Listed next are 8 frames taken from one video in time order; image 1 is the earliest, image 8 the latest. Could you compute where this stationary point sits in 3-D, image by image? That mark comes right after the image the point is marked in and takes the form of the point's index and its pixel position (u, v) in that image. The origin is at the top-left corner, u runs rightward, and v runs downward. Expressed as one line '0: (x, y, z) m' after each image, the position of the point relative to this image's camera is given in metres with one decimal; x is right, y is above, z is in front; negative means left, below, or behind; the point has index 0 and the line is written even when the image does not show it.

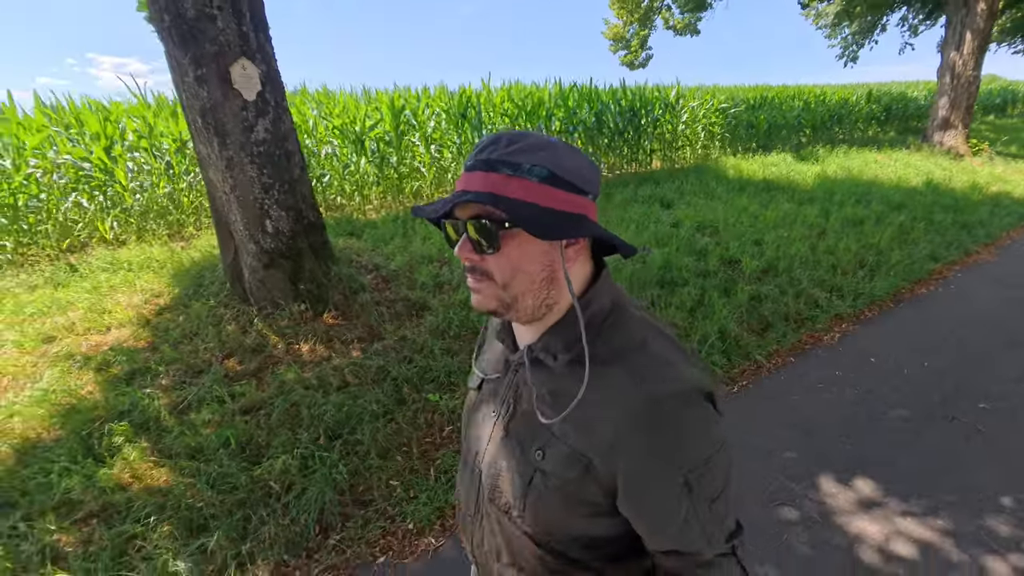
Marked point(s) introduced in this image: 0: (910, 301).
0: (+4.5, -0.1, +5.5) m
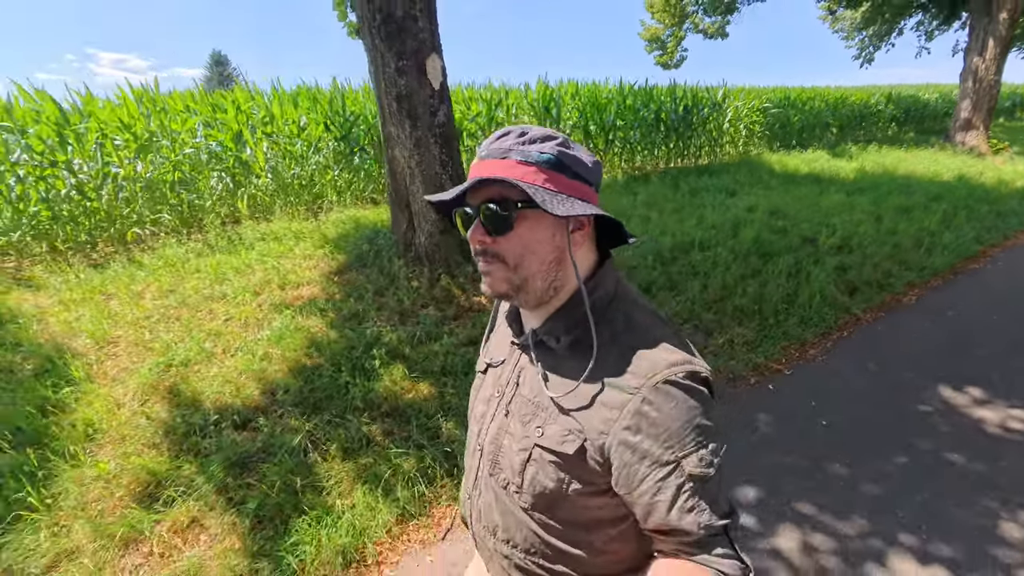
0: (+5.9, +0.2, +6.2) m
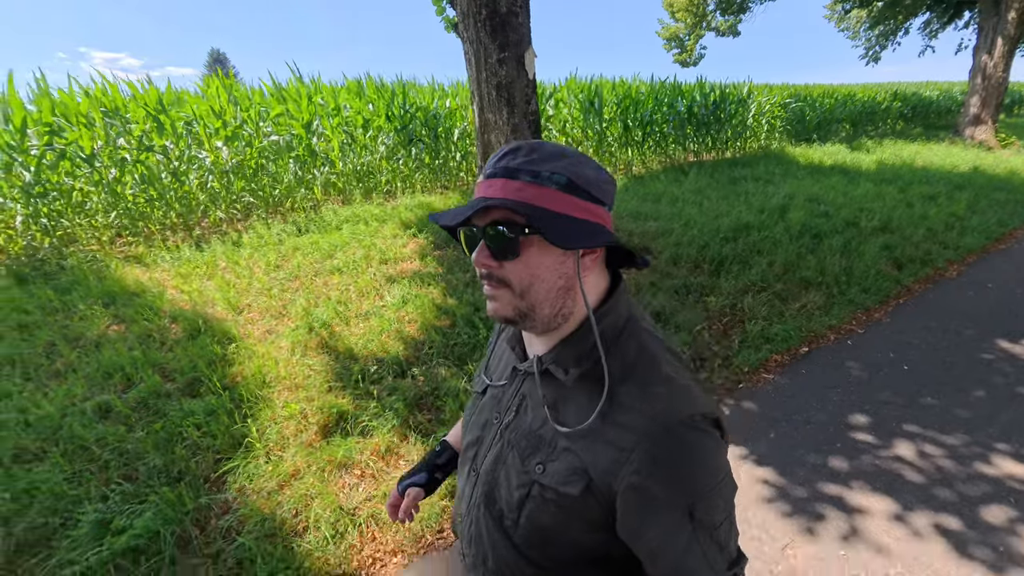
0: (+6.8, +0.5, +6.8) m
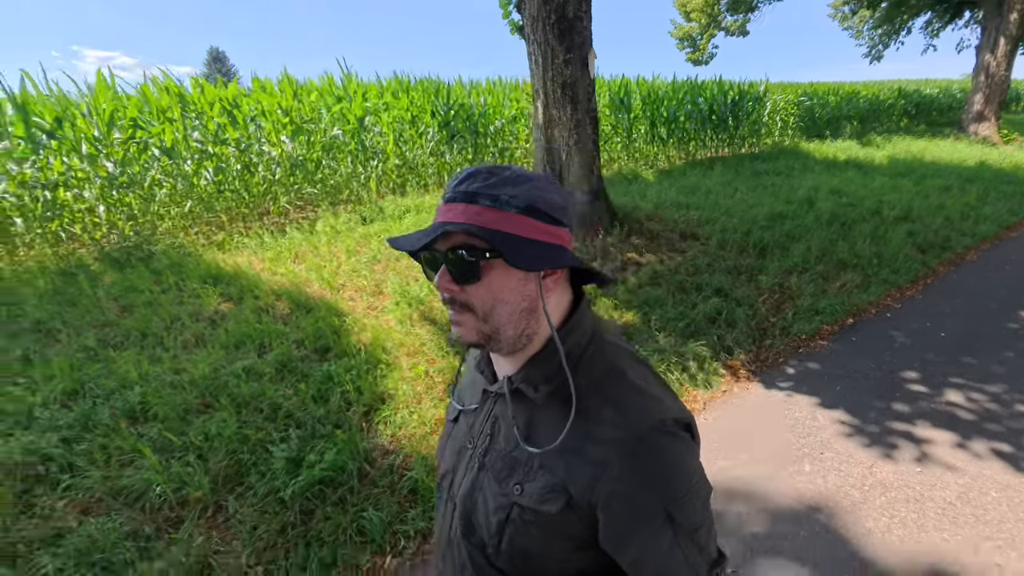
0: (+7.5, +0.8, +7.3) m
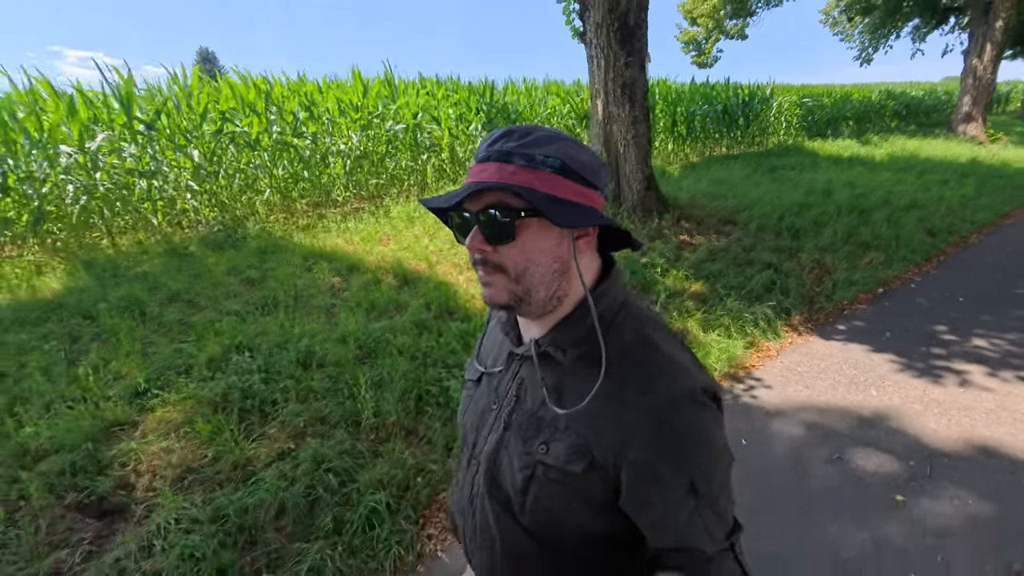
0: (+8.4, +1.1, +8.2) m
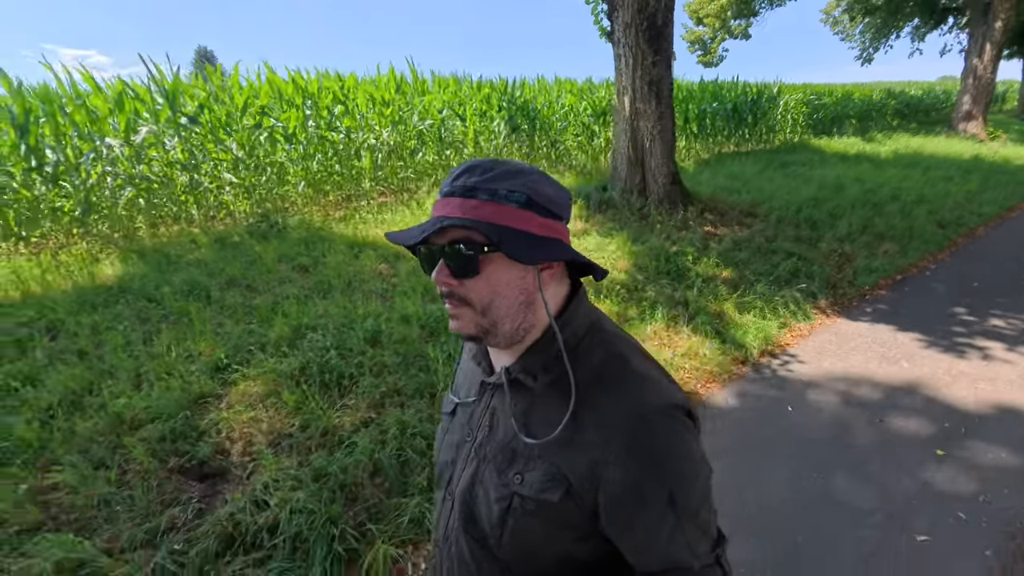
0: (+8.8, +1.3, +8.6) m
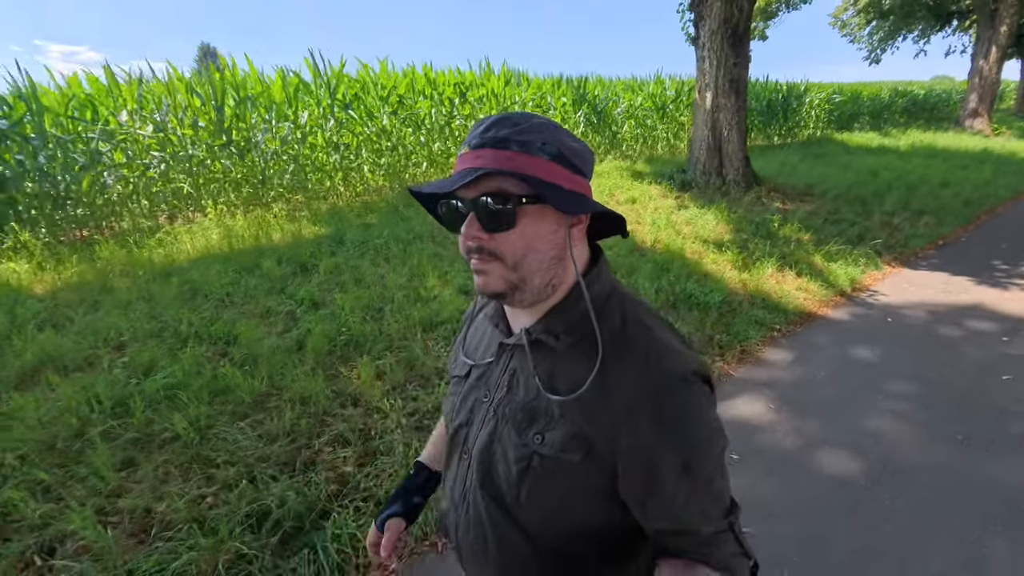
0: (+10.6, +1.9, +10.1) m
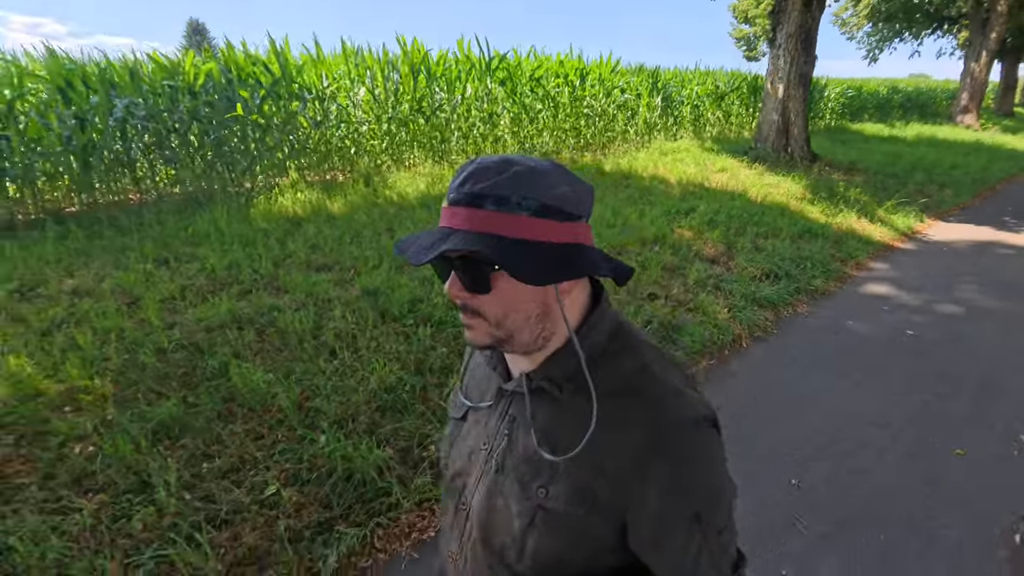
0: (+13.2, +2.9, +12.7) m
